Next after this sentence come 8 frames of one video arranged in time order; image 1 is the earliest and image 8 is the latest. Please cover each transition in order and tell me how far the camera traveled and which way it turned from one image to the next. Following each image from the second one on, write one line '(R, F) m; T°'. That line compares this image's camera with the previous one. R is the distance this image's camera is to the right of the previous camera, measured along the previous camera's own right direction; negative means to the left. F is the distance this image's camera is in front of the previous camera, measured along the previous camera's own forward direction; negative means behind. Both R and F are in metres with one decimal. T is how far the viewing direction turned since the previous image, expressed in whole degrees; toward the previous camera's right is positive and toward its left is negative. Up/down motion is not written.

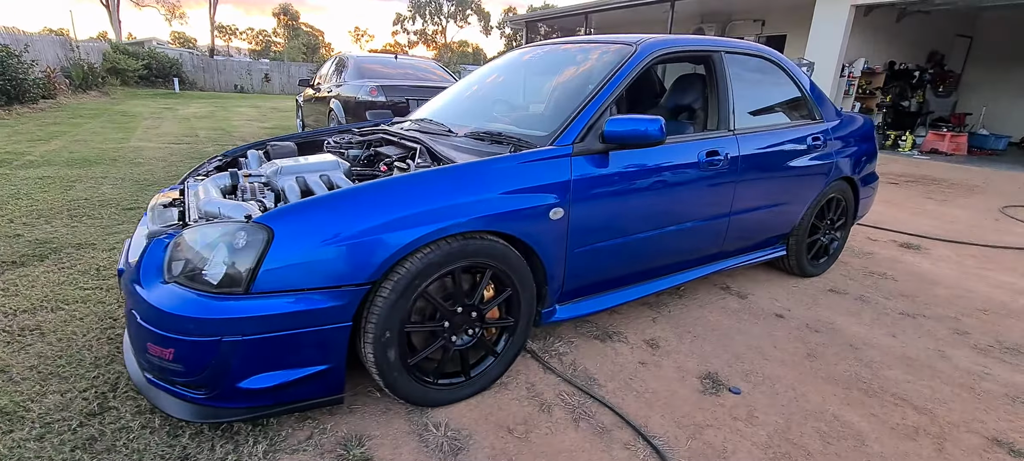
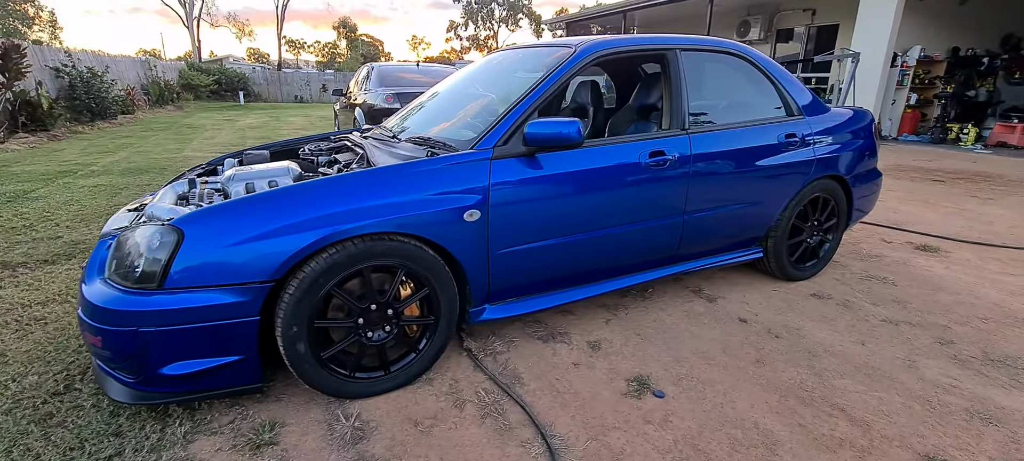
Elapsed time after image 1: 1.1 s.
(+0.6, 0.0) m; -6°
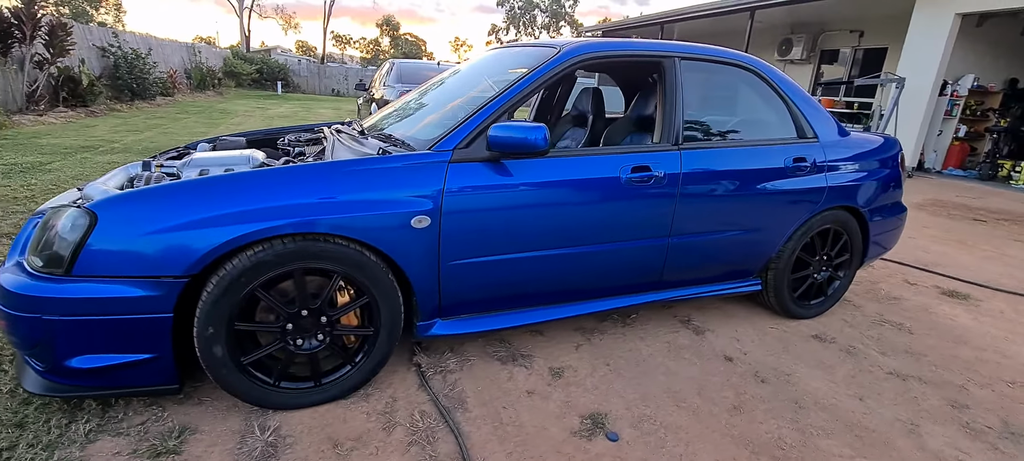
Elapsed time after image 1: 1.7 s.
(+0.3, +0.2) m; -3°
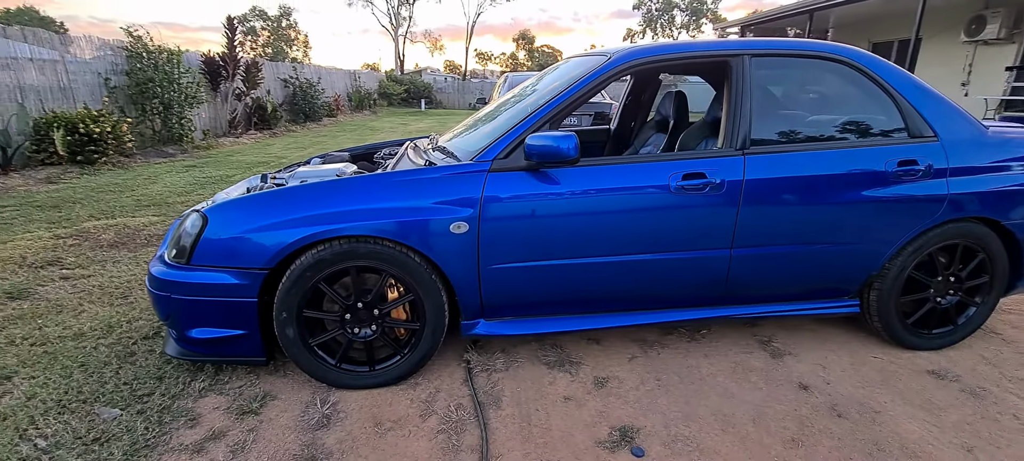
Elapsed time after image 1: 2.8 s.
(+0.4, 0.0) m; -16°
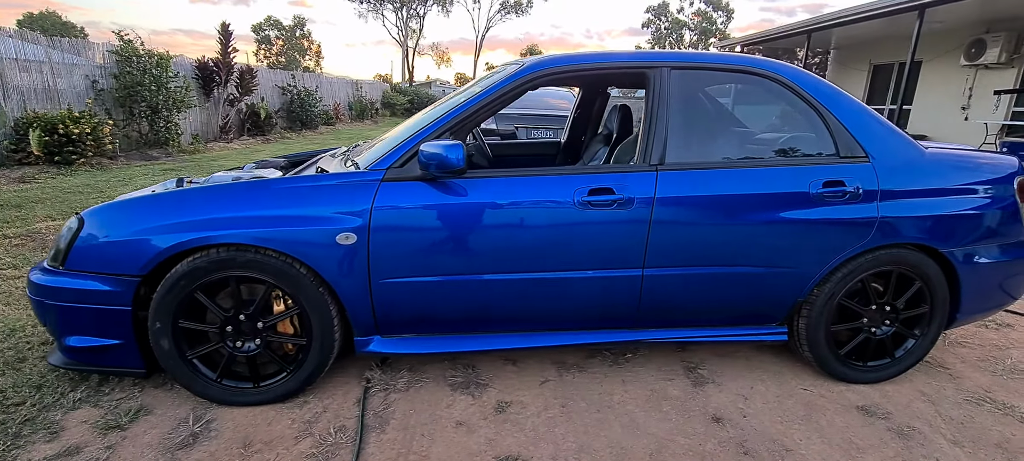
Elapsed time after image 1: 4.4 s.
(+0.5, +0.1) m; -1°
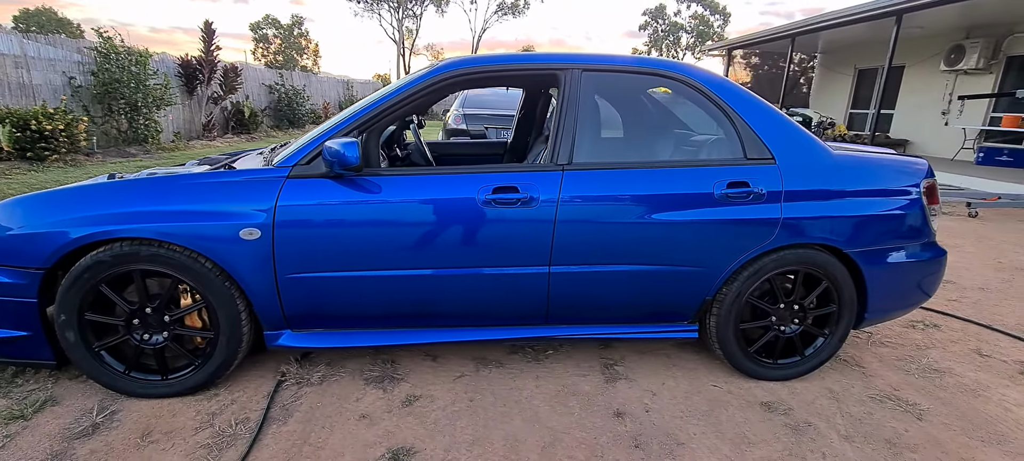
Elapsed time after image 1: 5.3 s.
(+0.4, 0.0) m; 0°
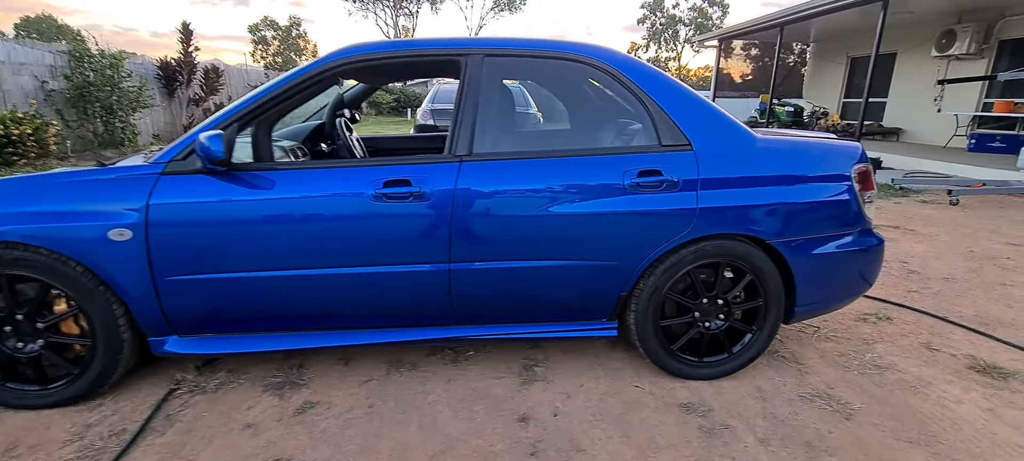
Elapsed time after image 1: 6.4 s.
(+0.4, +0.1) m; -1°
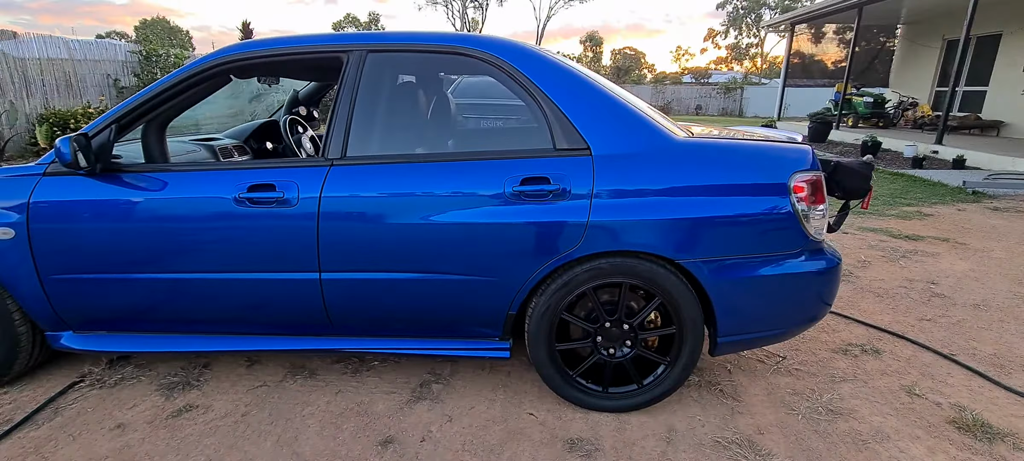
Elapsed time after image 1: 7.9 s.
(+0.8, +0.2) m; -8°
